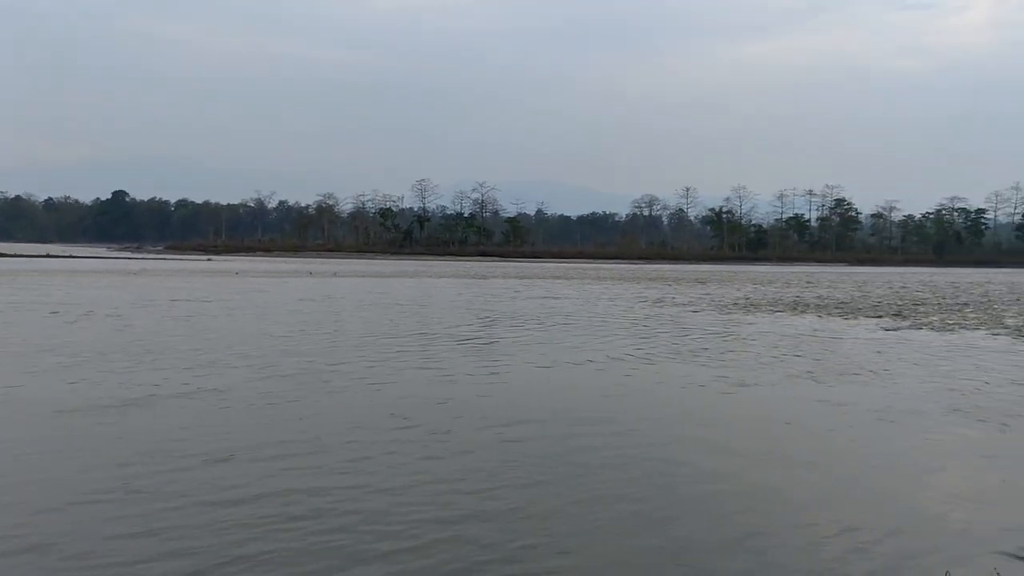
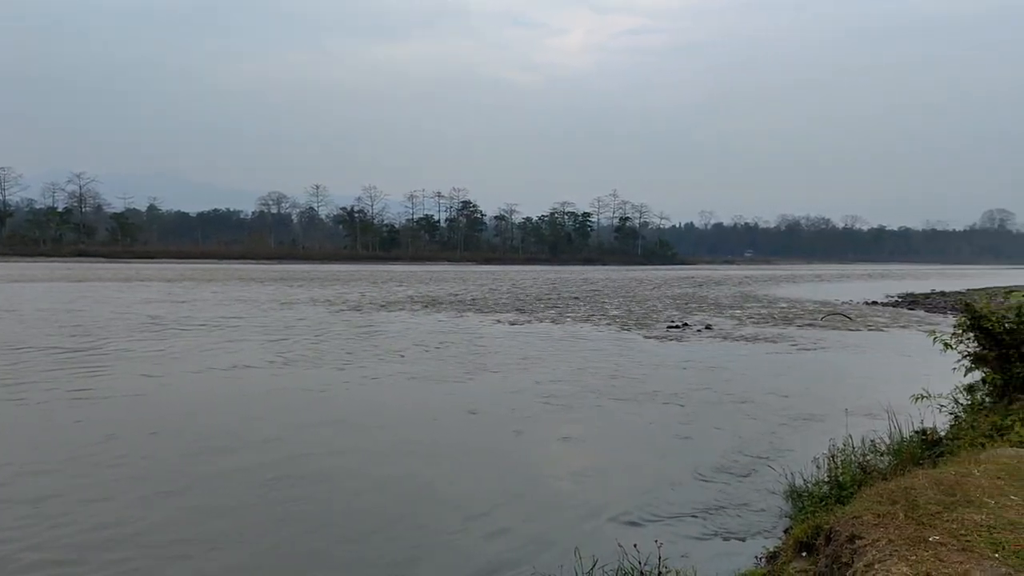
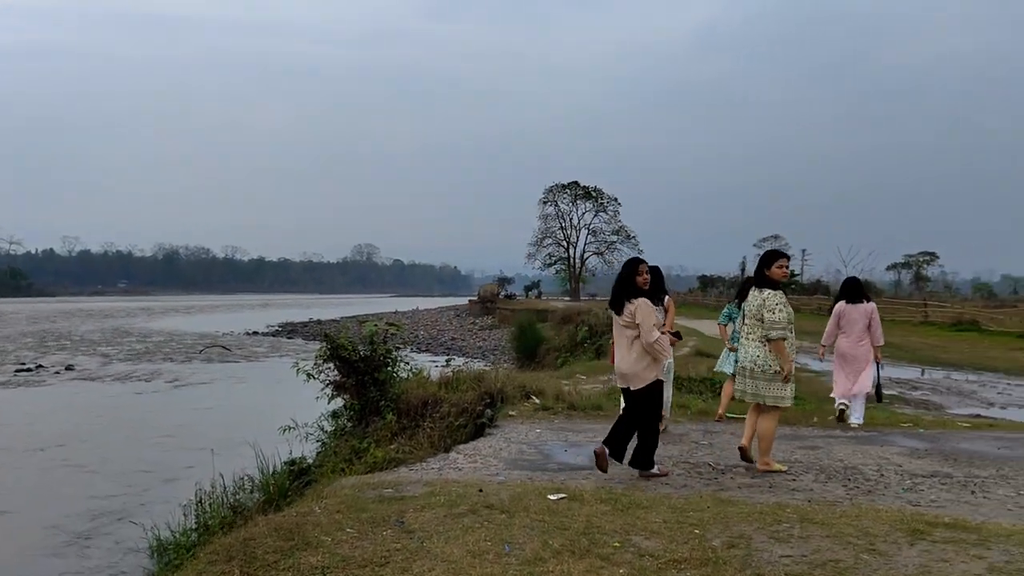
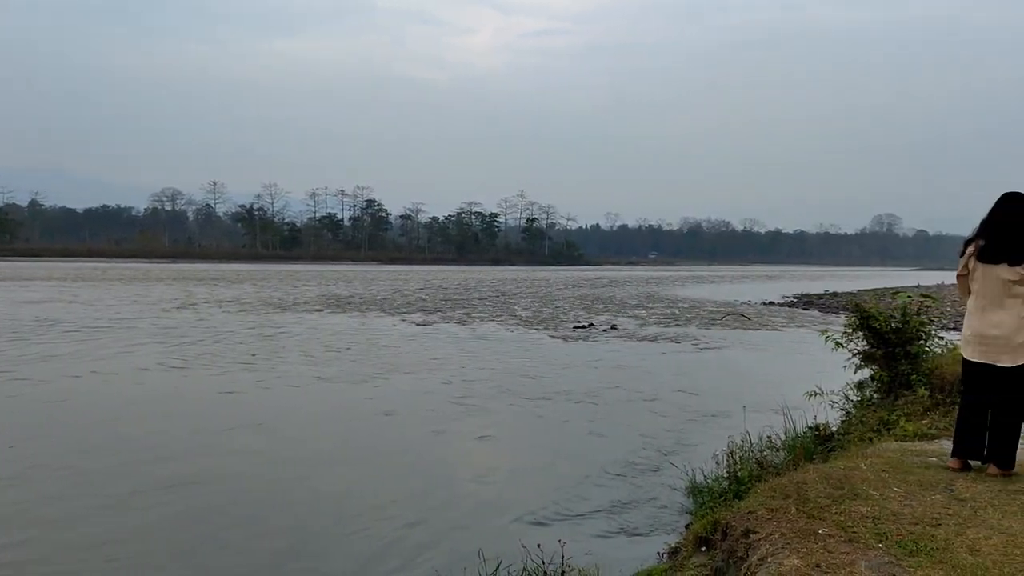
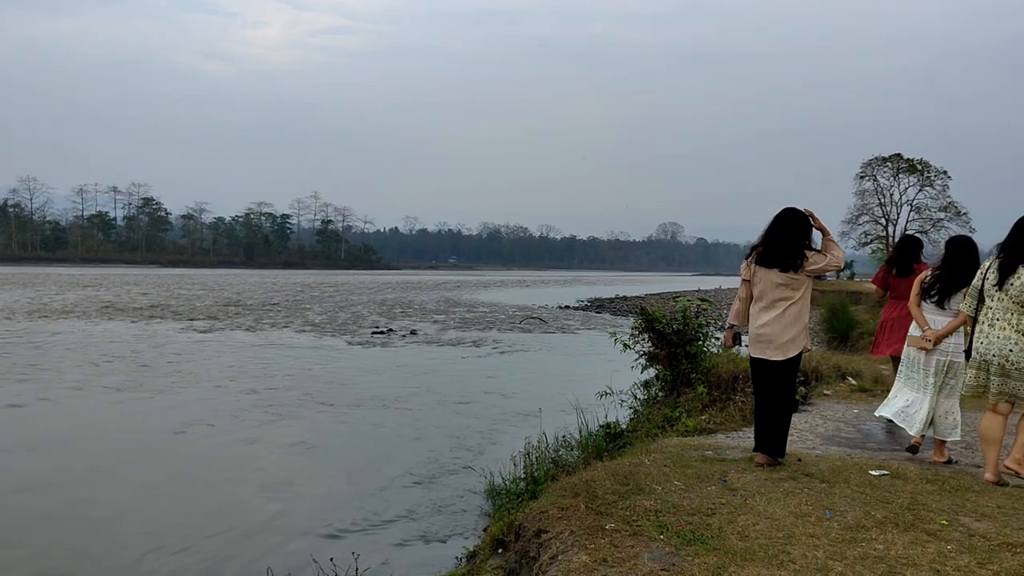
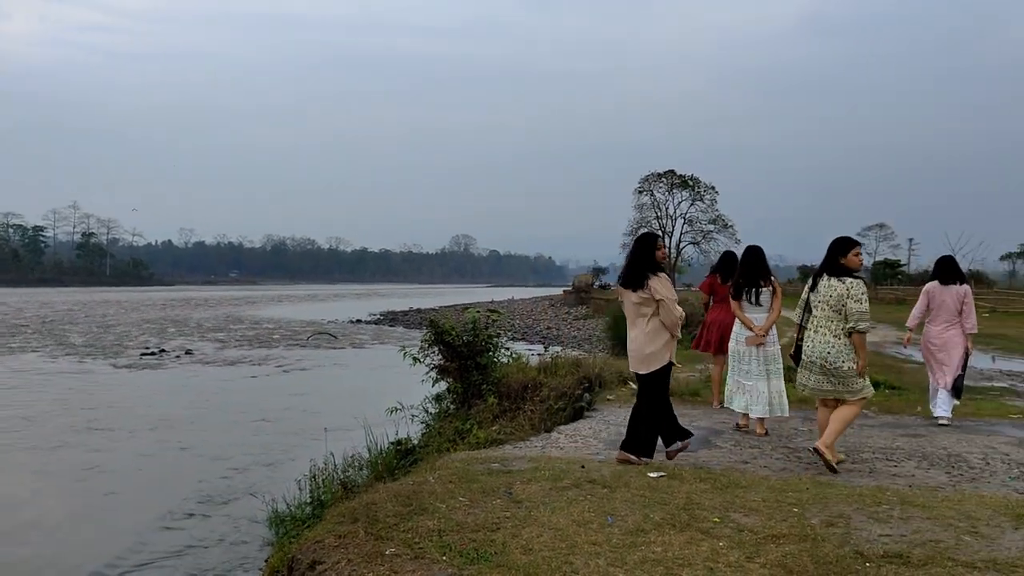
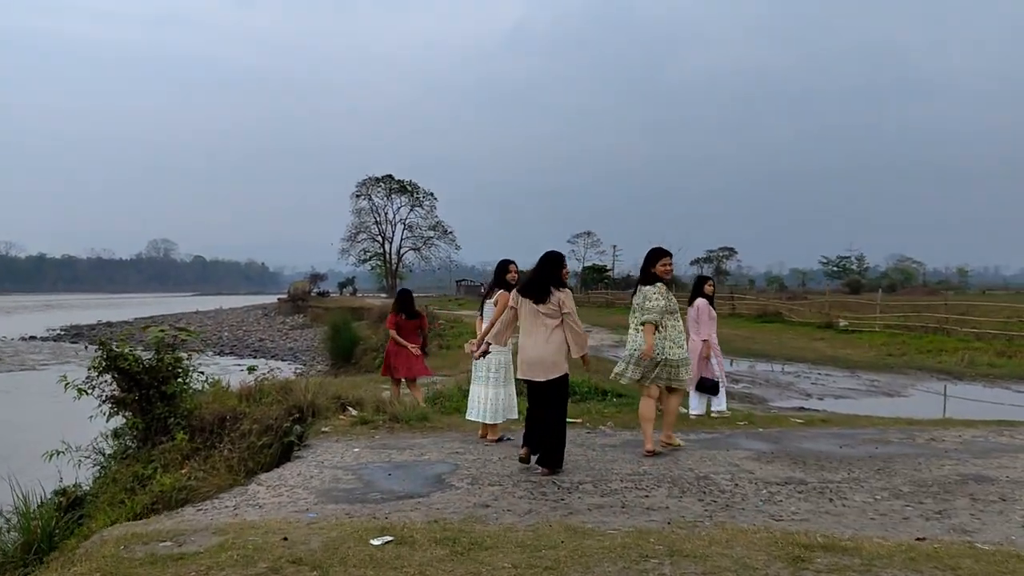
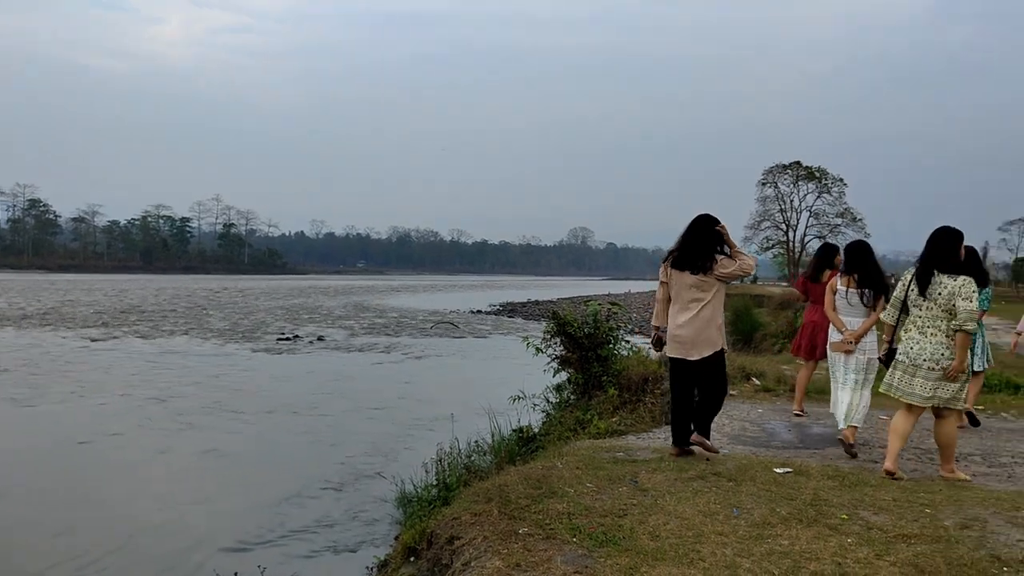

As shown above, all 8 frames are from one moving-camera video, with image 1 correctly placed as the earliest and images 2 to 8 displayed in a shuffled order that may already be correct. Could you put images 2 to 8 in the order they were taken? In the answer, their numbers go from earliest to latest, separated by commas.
2, 4, 5, 8, 6, 3, 7
